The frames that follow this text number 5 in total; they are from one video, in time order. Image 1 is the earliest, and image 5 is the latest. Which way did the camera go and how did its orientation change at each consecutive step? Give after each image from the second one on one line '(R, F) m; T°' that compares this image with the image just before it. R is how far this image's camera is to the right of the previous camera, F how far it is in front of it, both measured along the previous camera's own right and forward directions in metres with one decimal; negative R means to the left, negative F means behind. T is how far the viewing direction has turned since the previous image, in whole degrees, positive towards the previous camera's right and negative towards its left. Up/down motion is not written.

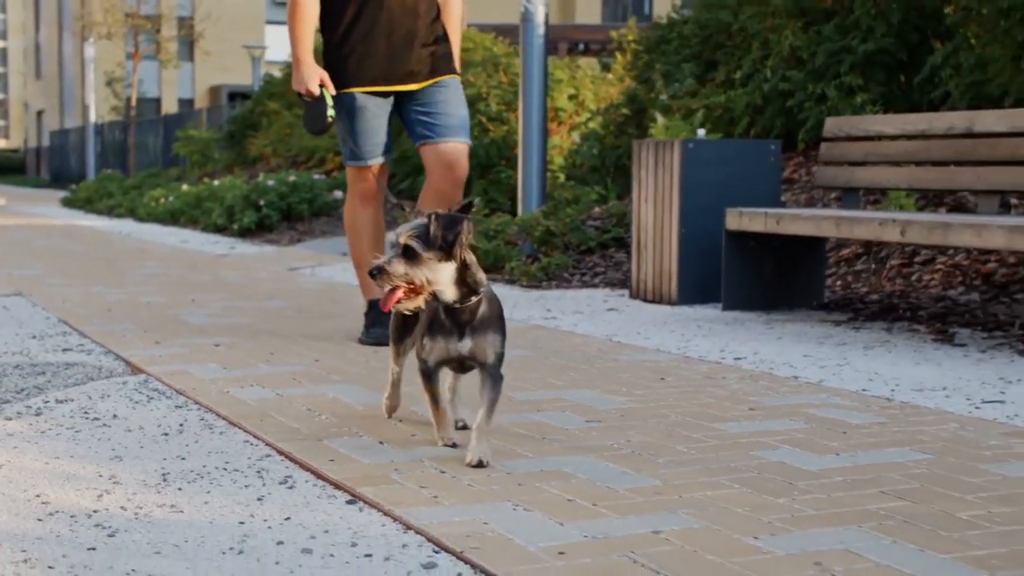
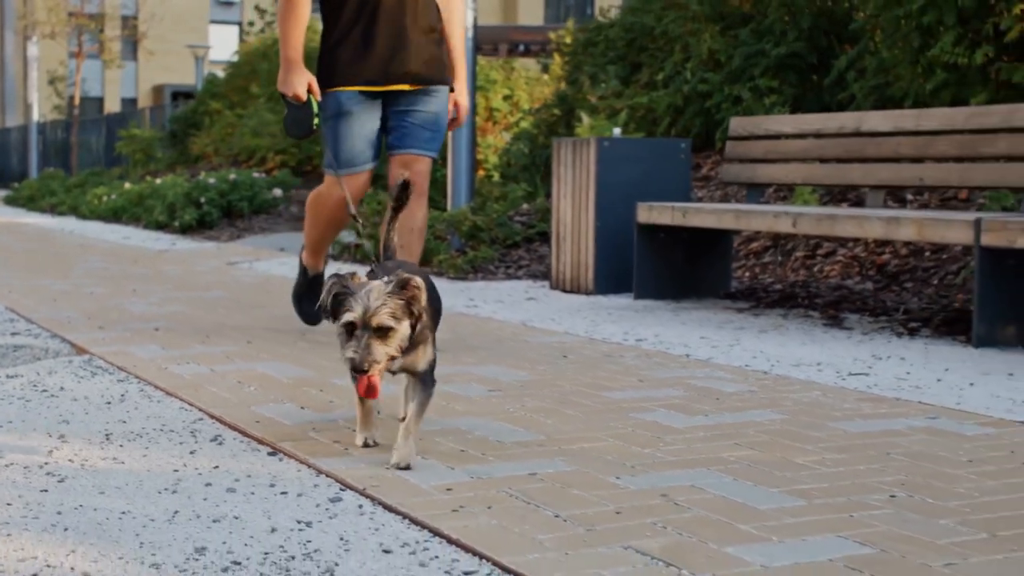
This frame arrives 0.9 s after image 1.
(+0.1, -0.5) m; +2°
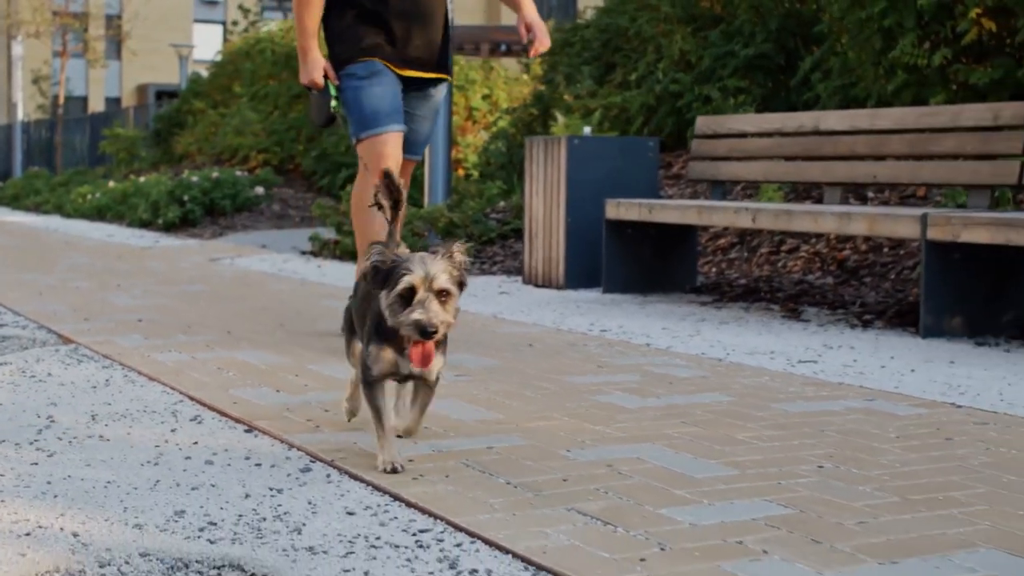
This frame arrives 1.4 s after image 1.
(+0.1, -0.3) m; +1°
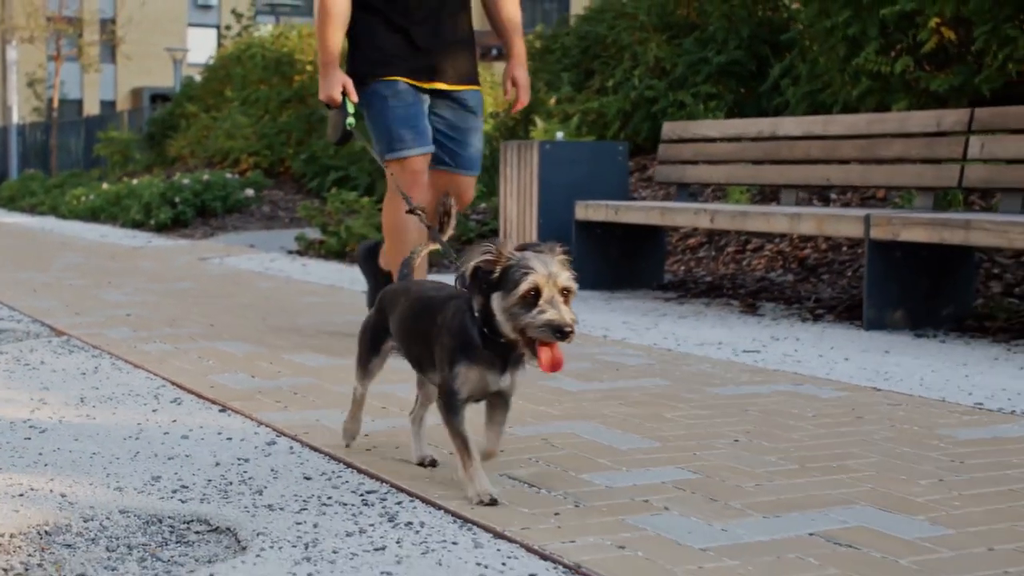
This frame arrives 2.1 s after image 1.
(+0.1, -0.4) m; 0°
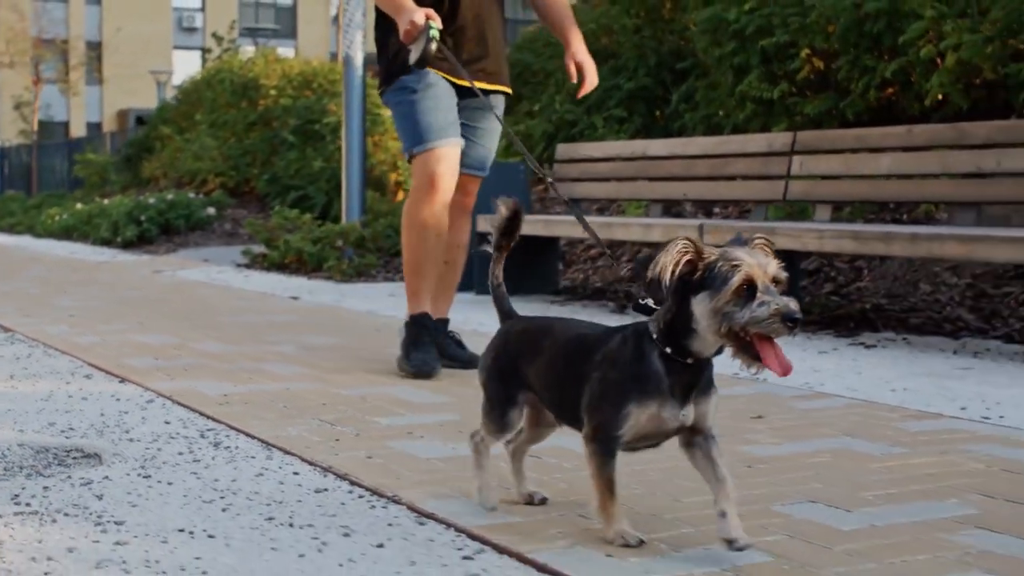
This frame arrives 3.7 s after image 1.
(+0.5, -1.1) m; 0°
